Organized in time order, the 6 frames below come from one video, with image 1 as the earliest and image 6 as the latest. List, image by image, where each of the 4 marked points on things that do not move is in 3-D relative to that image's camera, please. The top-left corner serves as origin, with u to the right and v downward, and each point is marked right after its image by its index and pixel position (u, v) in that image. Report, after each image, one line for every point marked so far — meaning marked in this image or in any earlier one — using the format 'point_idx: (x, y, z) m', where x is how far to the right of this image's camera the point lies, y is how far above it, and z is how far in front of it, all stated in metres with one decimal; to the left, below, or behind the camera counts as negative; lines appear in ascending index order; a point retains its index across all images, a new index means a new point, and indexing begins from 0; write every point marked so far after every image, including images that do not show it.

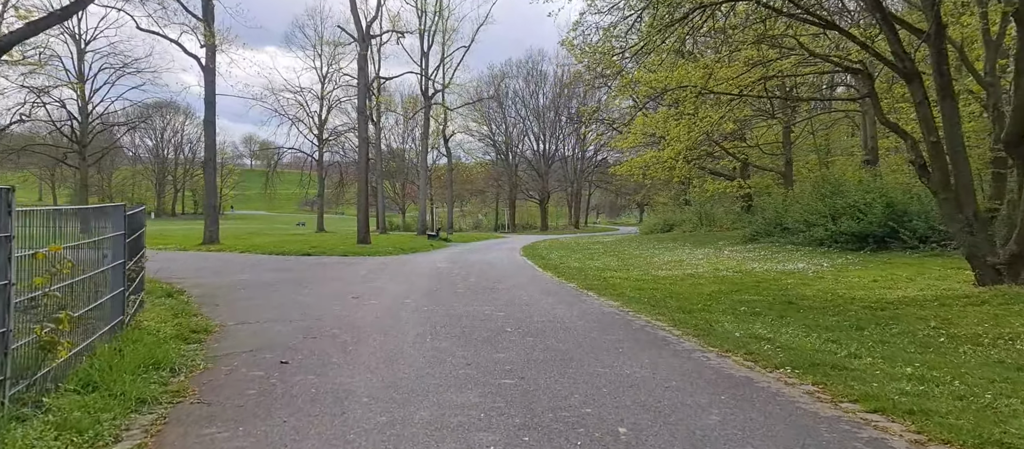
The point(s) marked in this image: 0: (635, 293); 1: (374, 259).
0: (+1.8, -1.0, +9.2) m
1: (-3.5, -0.9, +15.7) m
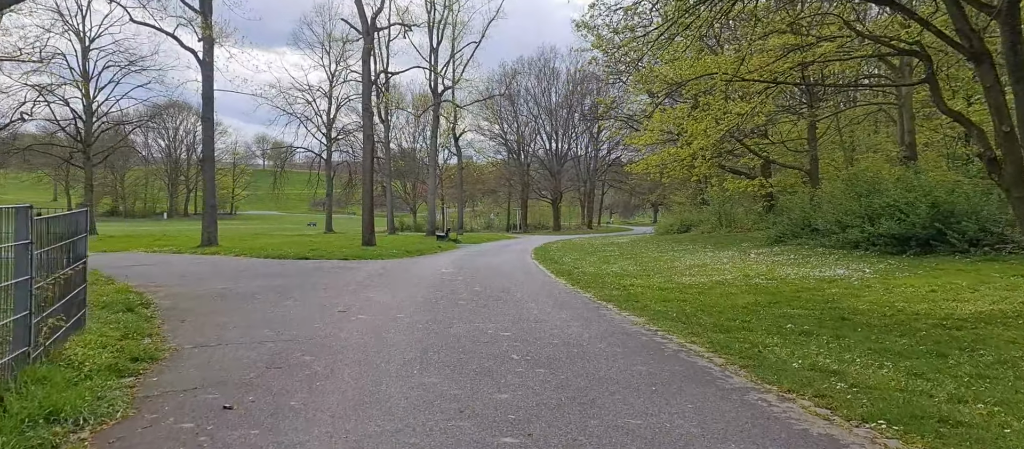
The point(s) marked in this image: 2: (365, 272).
0: (+1.9, -1.1, +8.1) m
1: (-3.3, -0.9, +14.7) m
2: (-2.9, -1.0, +12.4) m
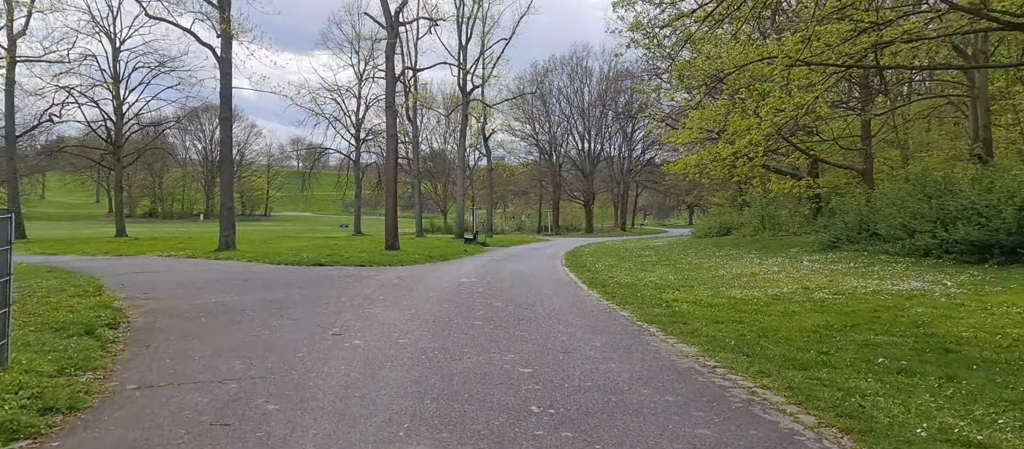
0: (+2.2, -1.2, +6.8) m
1: (-2.7, -1.0, +13.7) m
2: (-2.4, -1.1, +11.3) m
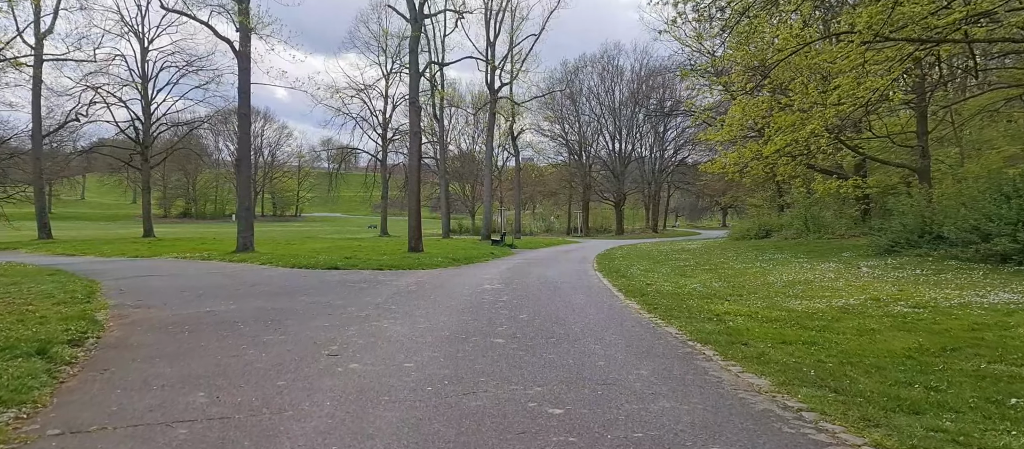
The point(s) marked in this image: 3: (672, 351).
0: (+2.4, -1.2, +5.6) m
1: (-2.1, -1.0, +12.7) m
2: (-2.0, -1.1, +10.4) m
3: (+1.5, -1.2, +5.7) m
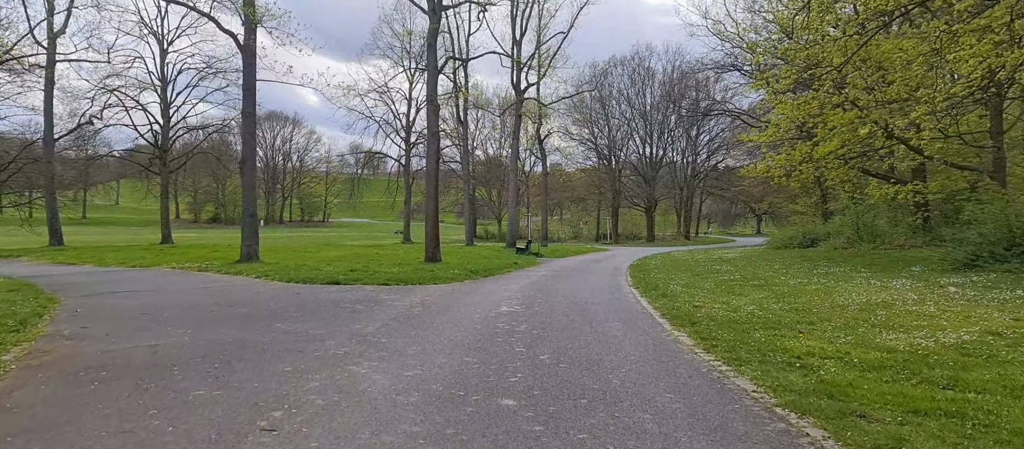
0: (+2.5, -1.3, +3.8) m
1: (-1.7, -1.2, +11.1) m
2: (-1.7, -1.2, +8.7) m
3: (+1.6, -1.3, +3.9) m
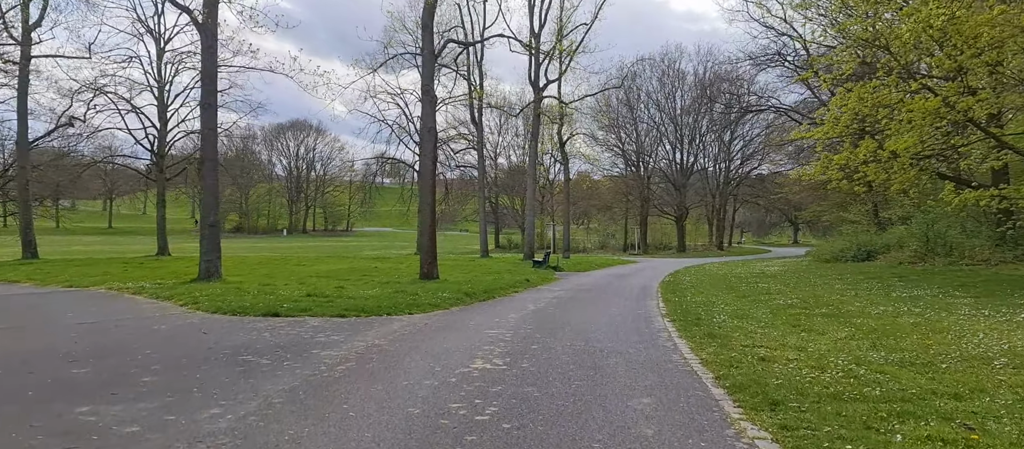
0: (+2.1, -1.4, +0.6) m
1: (-1.8, -1.4, +8.2) m
2: (-1.9, -1.4, +5.8) m
3: (+1.1, -1.4, +0.8) m
